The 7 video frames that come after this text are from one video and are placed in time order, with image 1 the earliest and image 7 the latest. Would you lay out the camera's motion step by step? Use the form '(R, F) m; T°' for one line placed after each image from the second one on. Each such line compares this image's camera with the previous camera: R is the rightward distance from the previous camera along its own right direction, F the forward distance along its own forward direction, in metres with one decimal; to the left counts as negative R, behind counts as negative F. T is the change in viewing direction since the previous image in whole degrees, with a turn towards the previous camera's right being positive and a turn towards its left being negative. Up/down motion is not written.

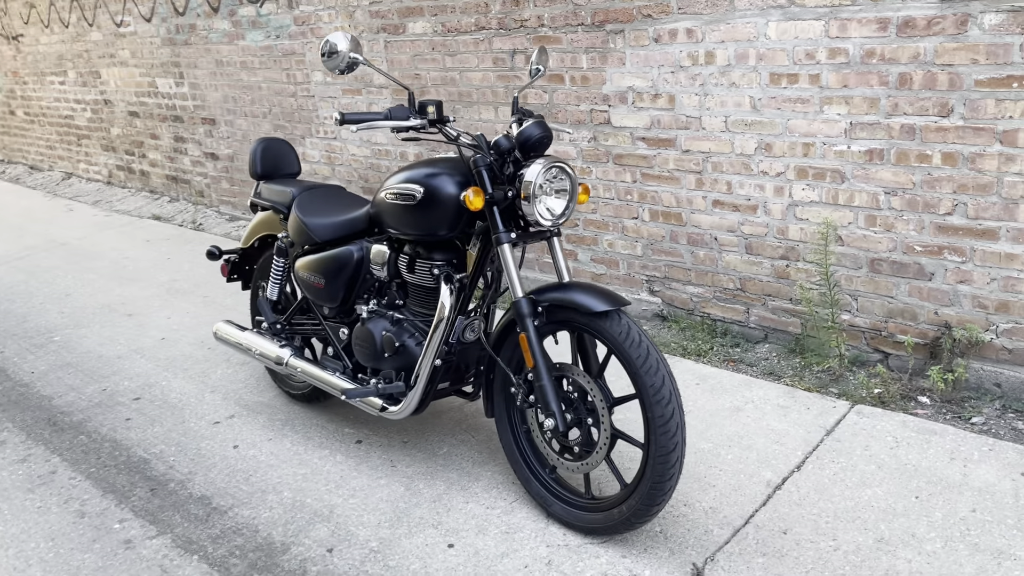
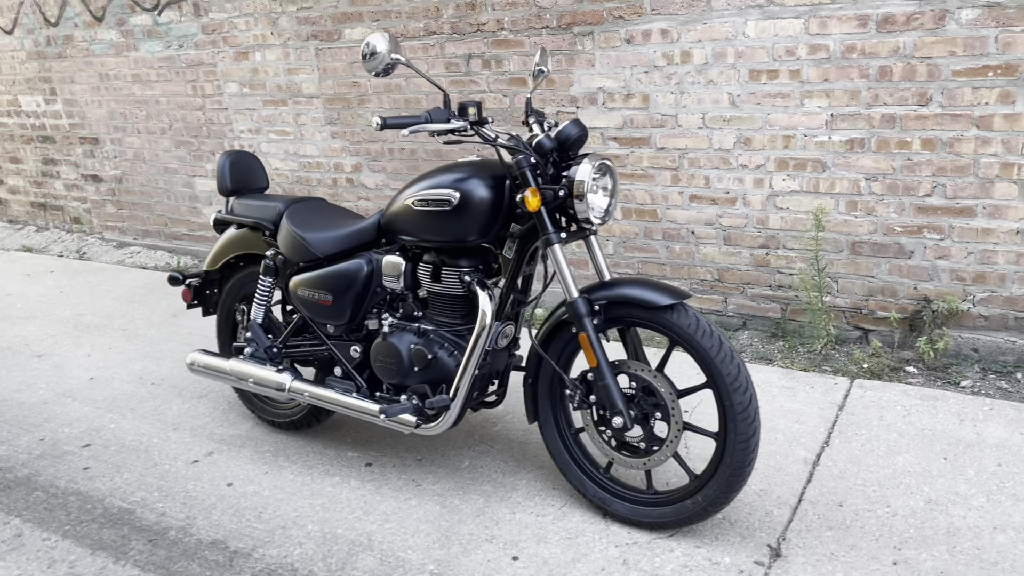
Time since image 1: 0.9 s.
(-0.6, +0.1) m; +11°
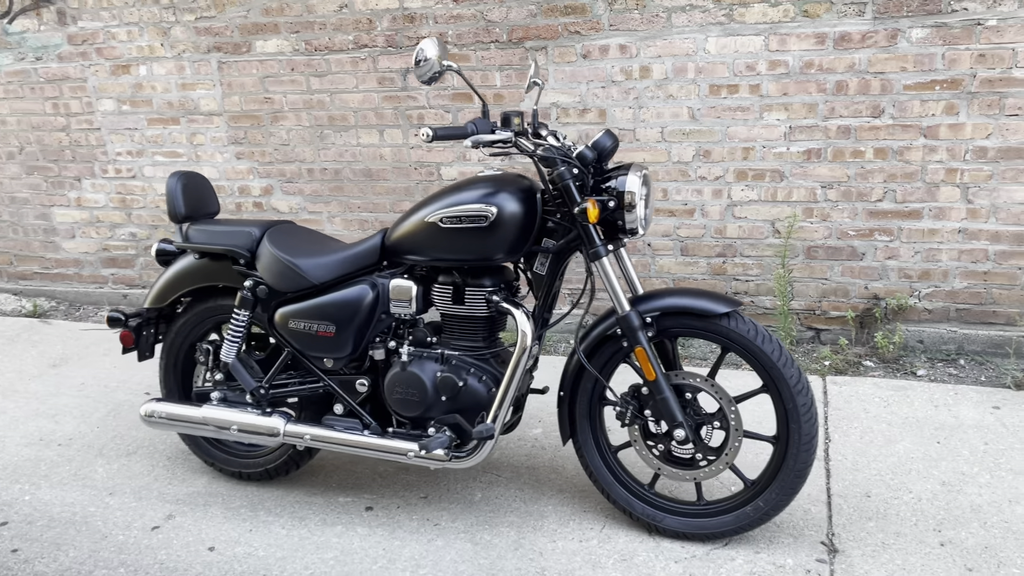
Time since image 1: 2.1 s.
(-0.7, +0.2) m; +14°
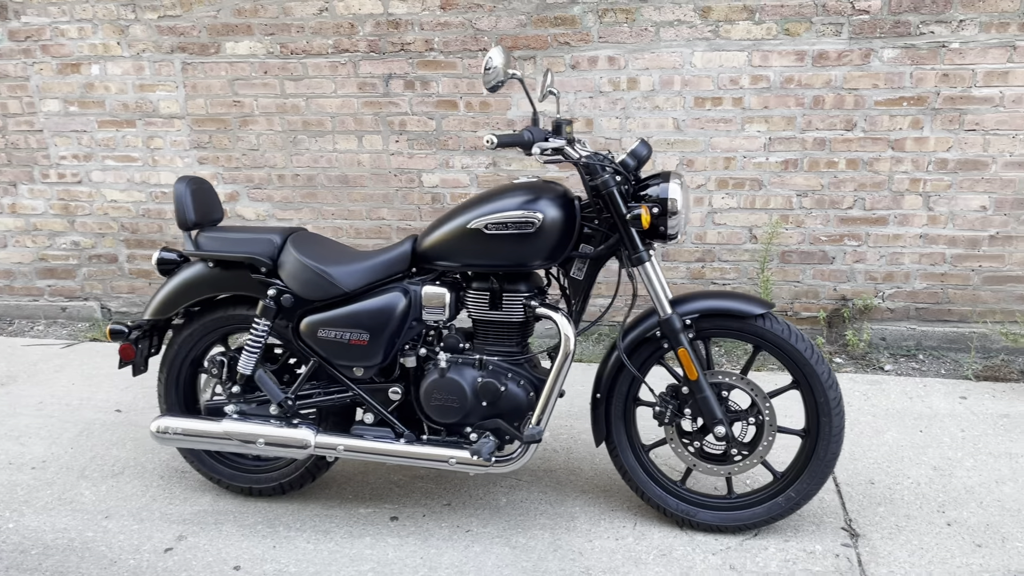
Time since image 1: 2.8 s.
(-0.5, 0.0) m; +8°
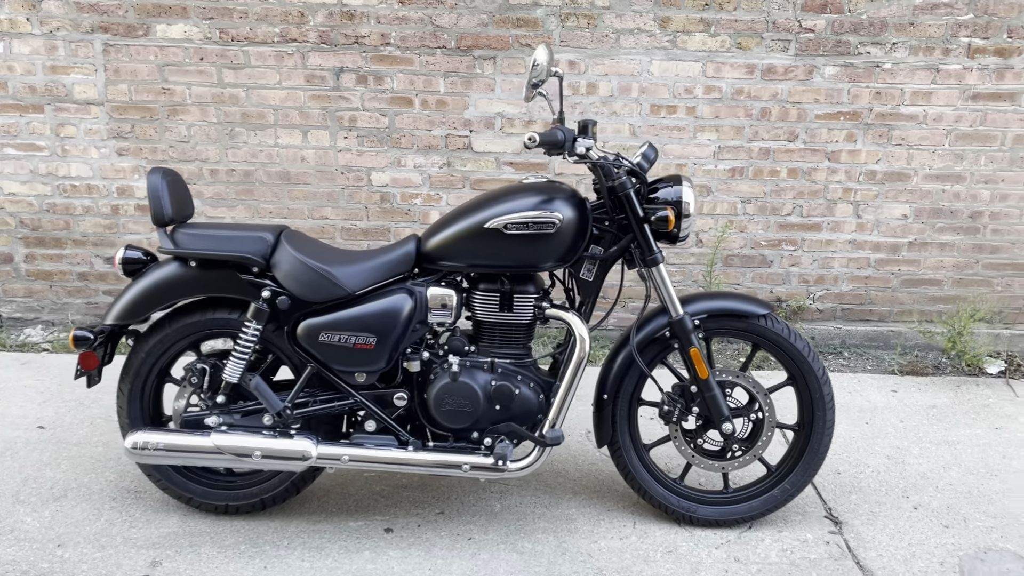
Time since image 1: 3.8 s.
(-0.5, +0.1) m; +11°
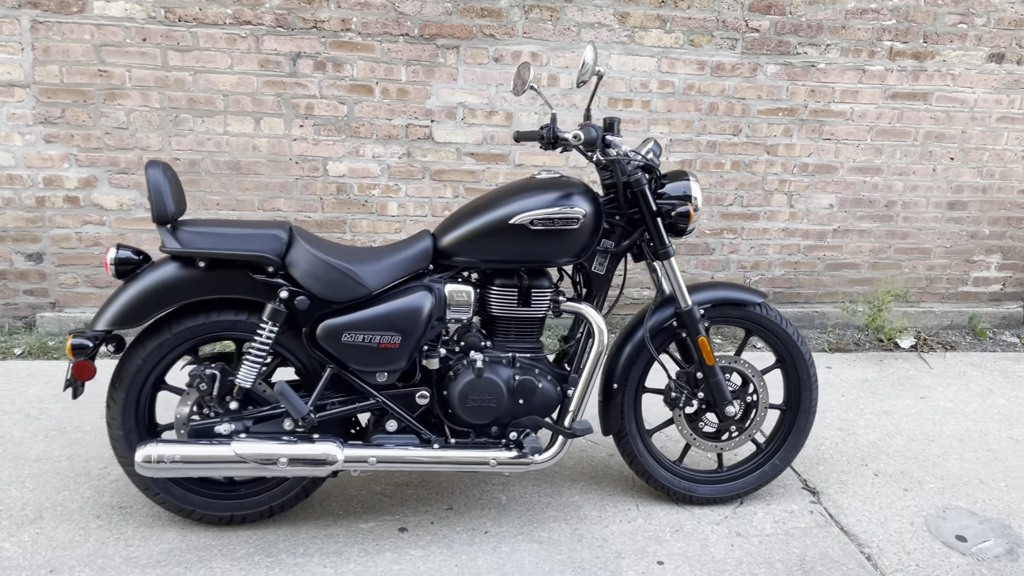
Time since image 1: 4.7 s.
(-0.5, 0.0) m; +11°
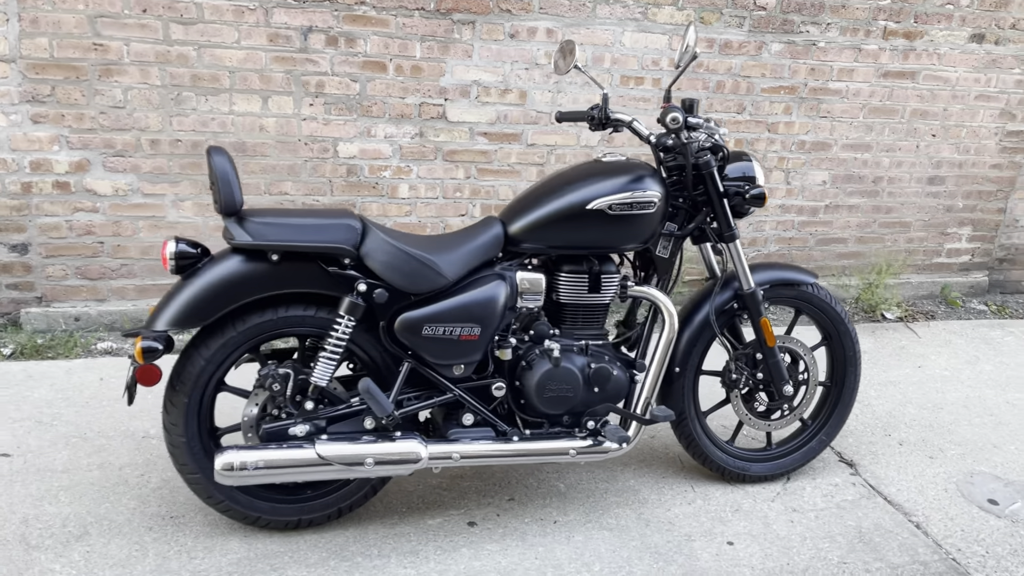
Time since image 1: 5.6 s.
(-0.5, +0.1) m; +7°
